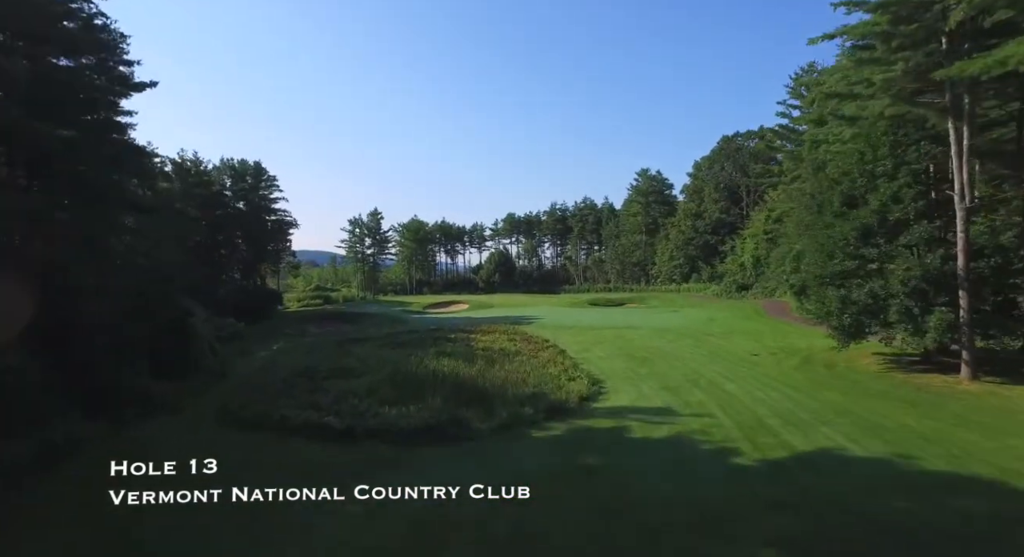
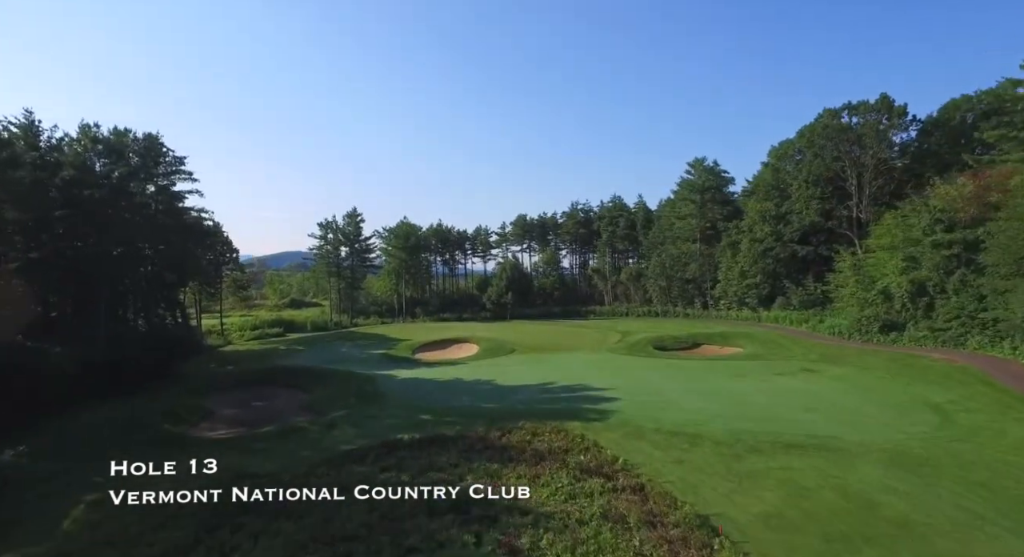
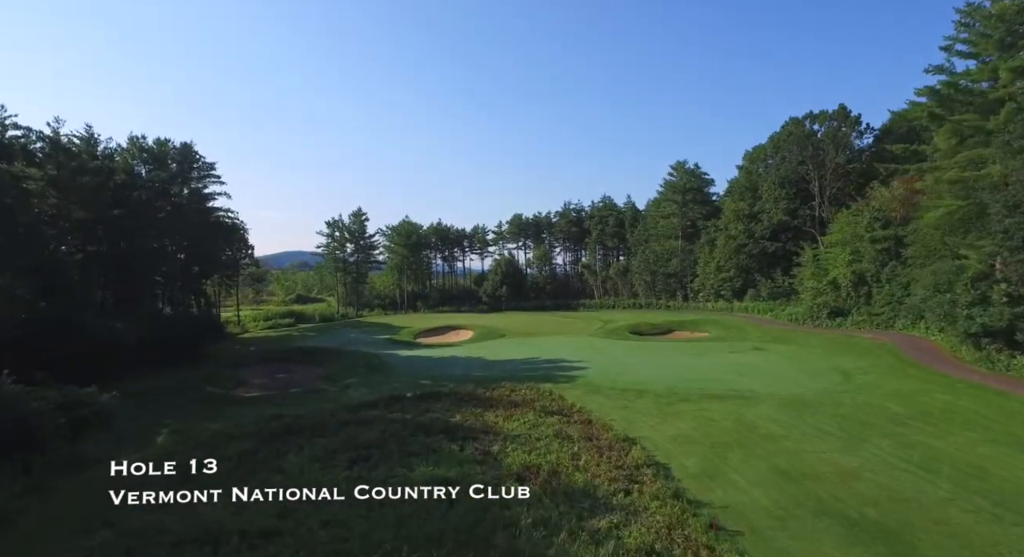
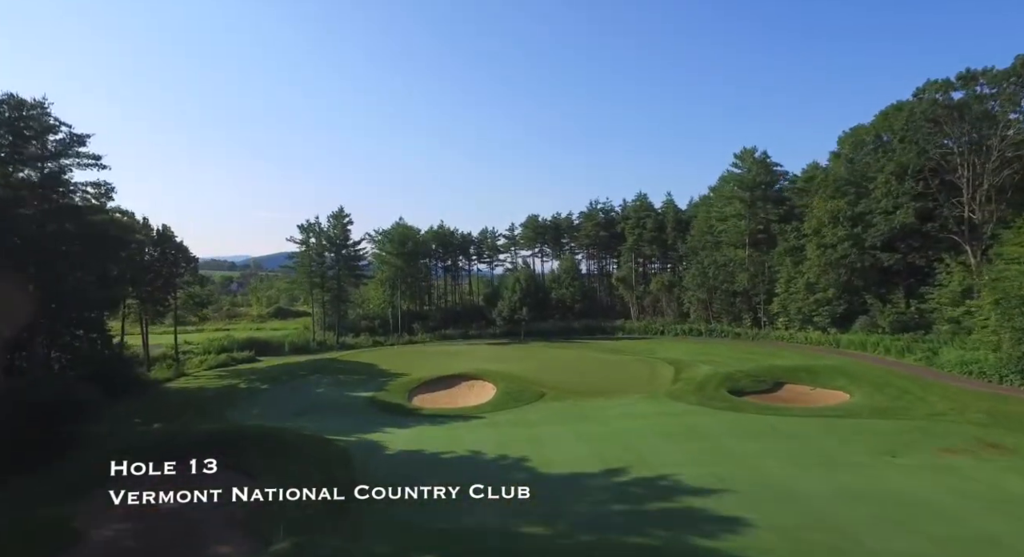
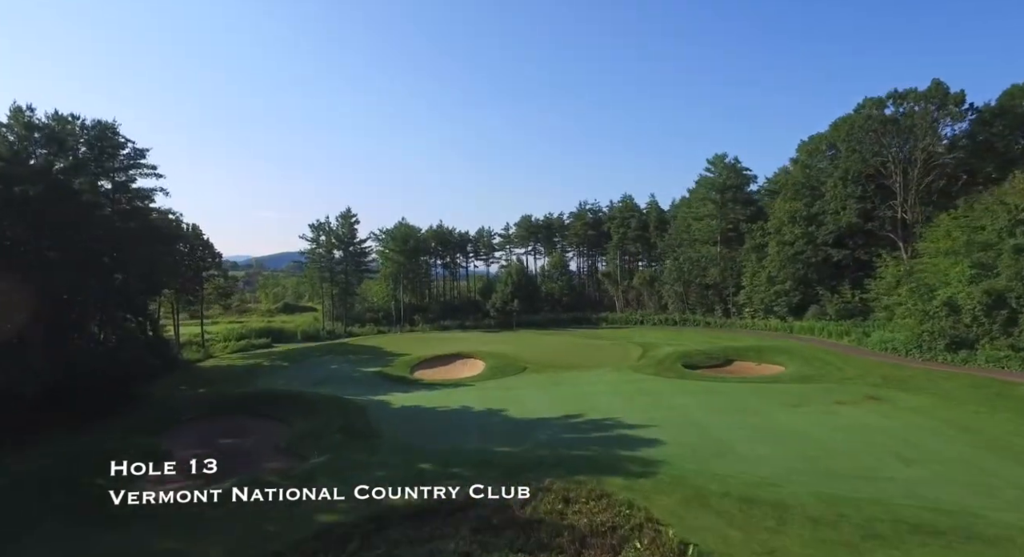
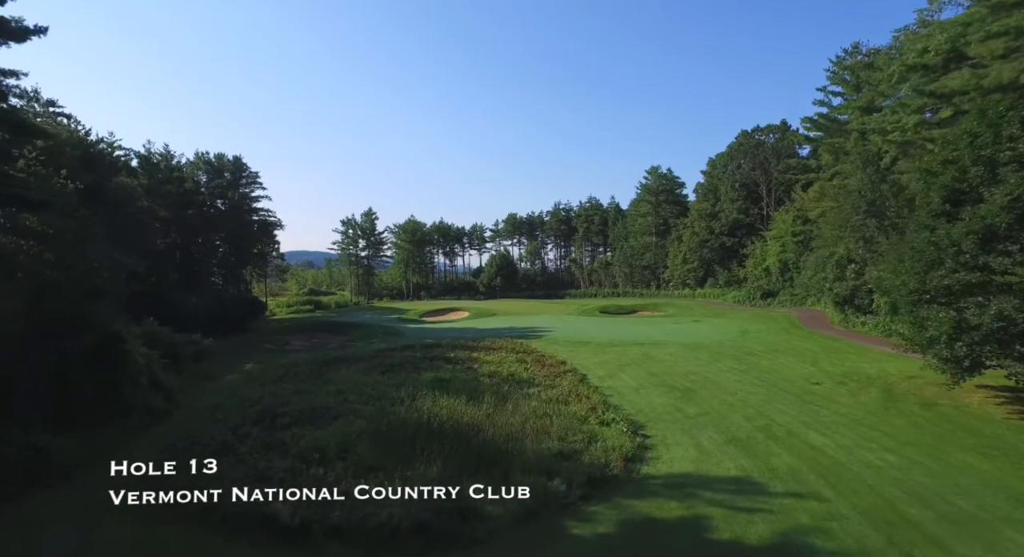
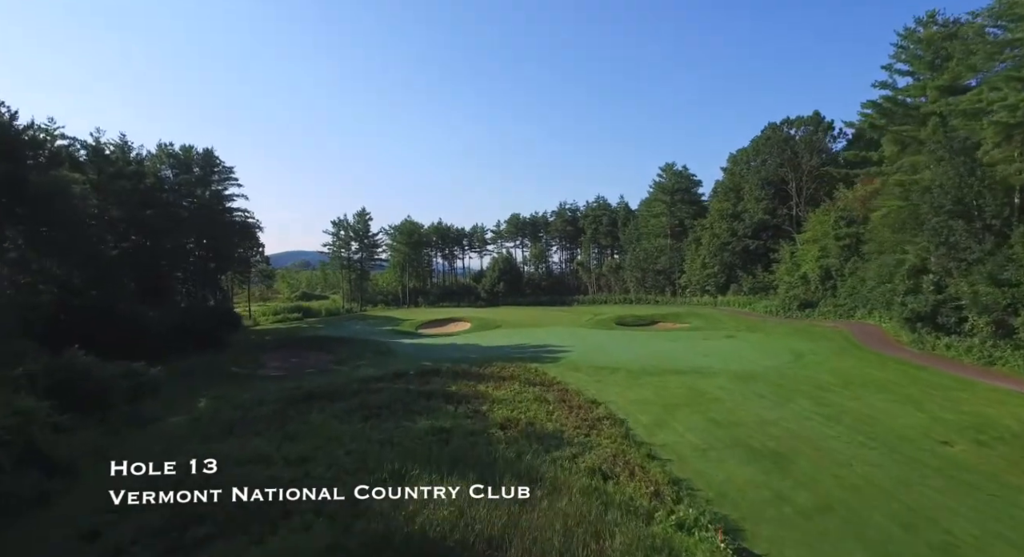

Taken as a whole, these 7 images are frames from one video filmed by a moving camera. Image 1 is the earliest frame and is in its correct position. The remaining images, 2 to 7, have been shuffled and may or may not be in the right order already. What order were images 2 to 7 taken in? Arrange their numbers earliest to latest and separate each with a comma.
6, 7, 3, 2, 5, 4
